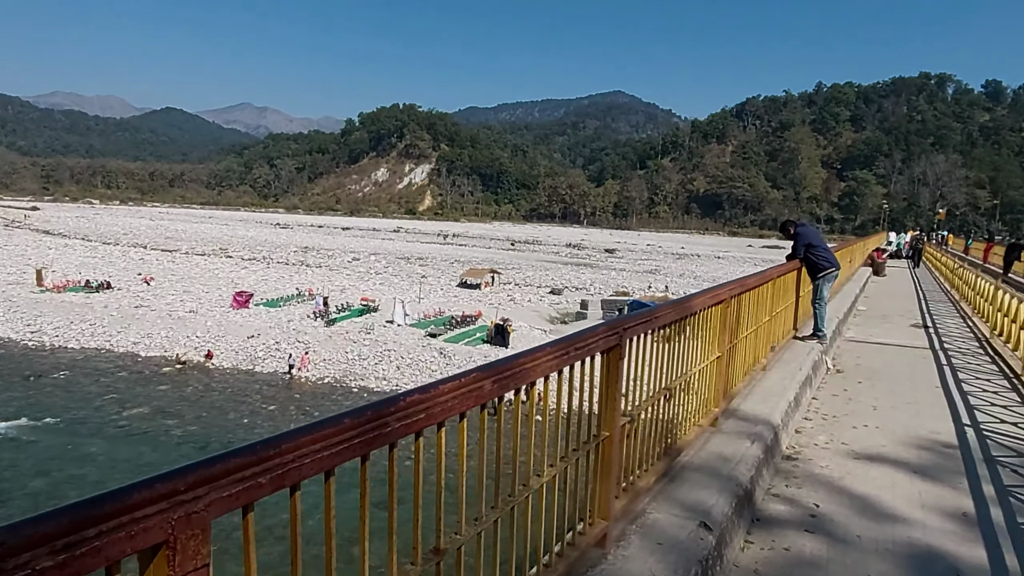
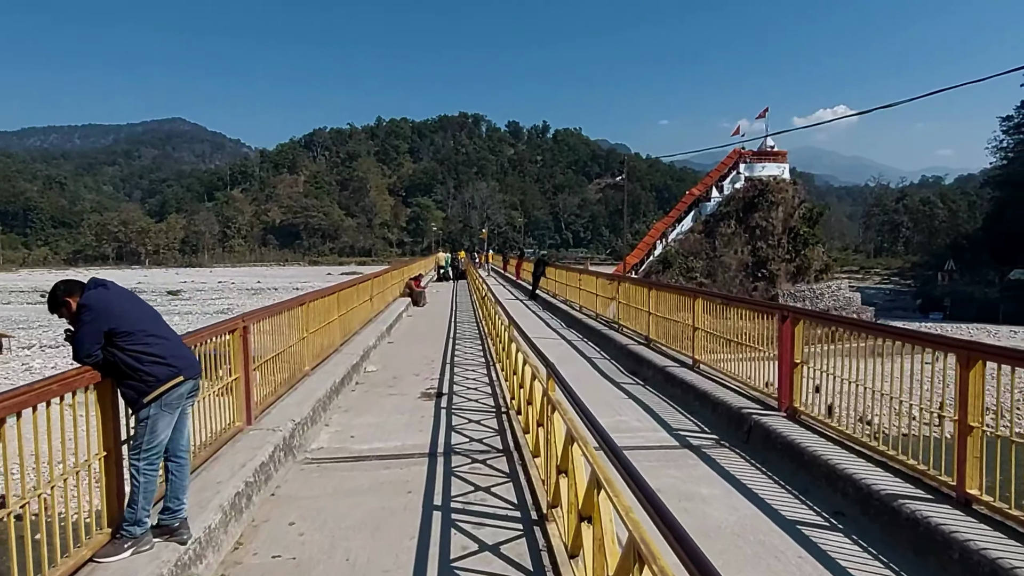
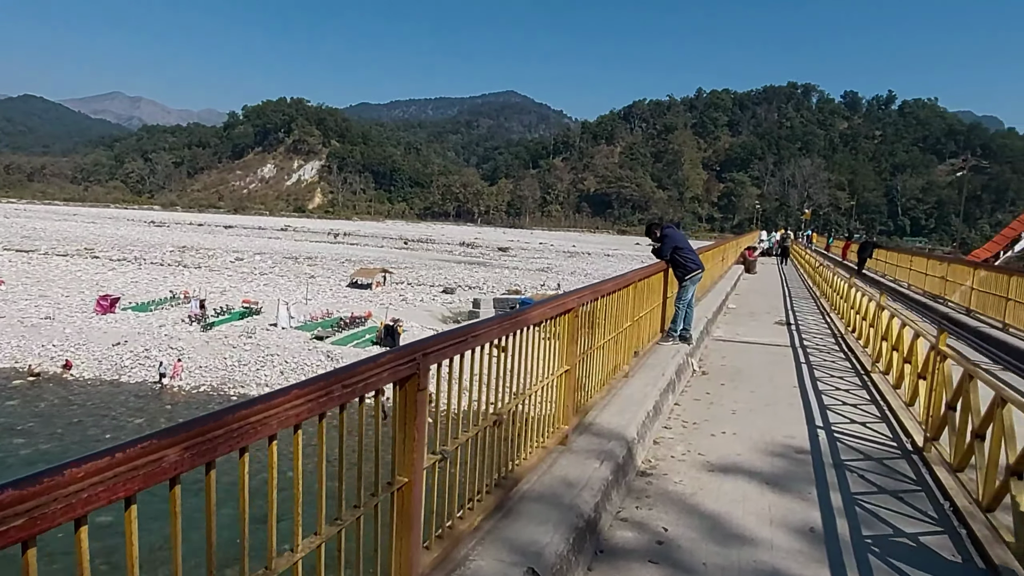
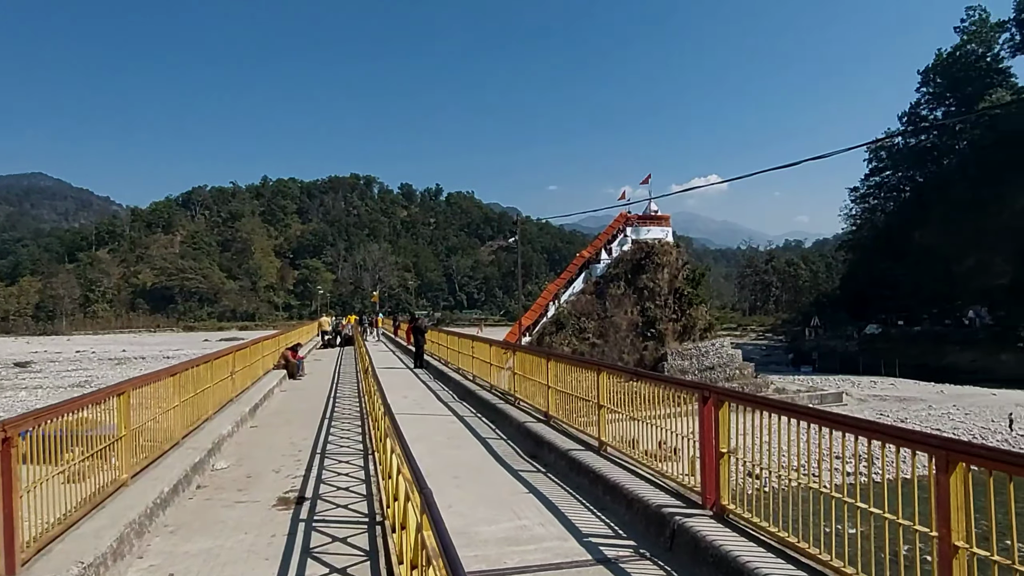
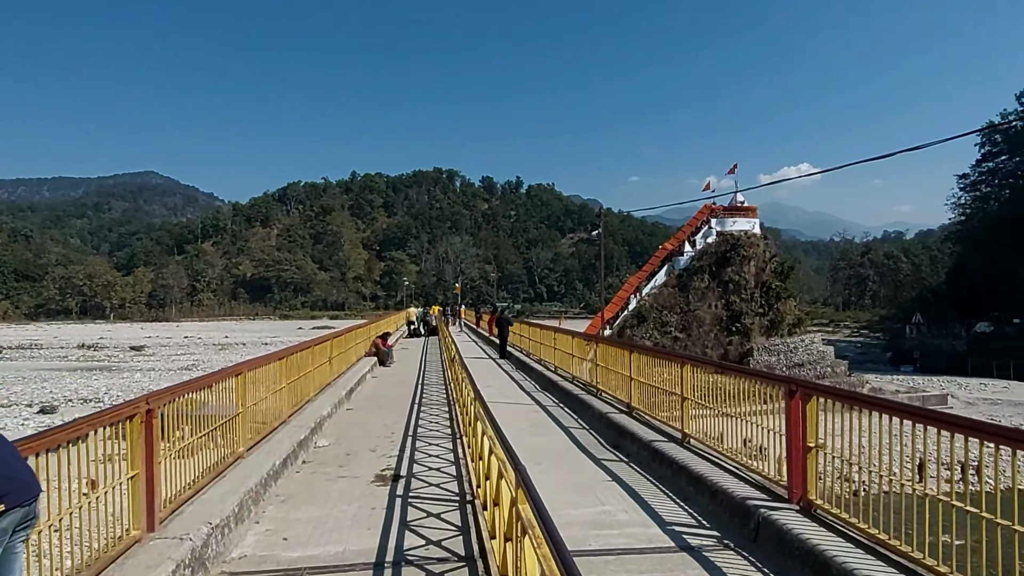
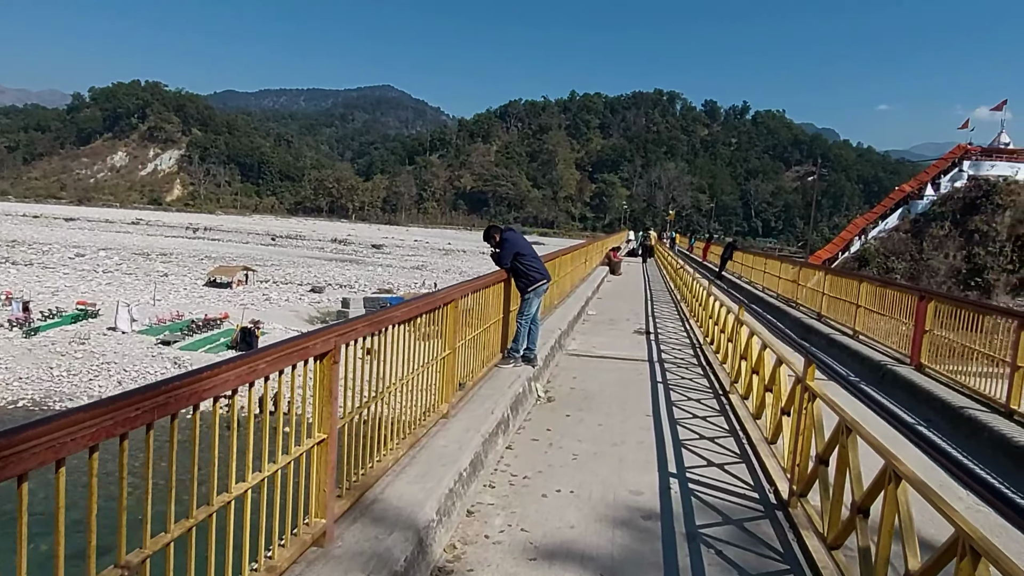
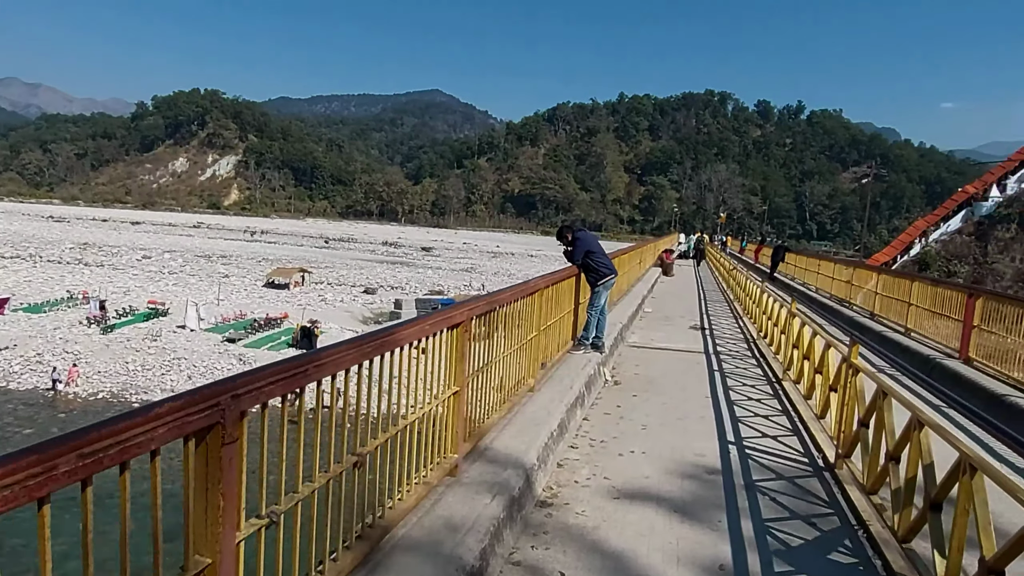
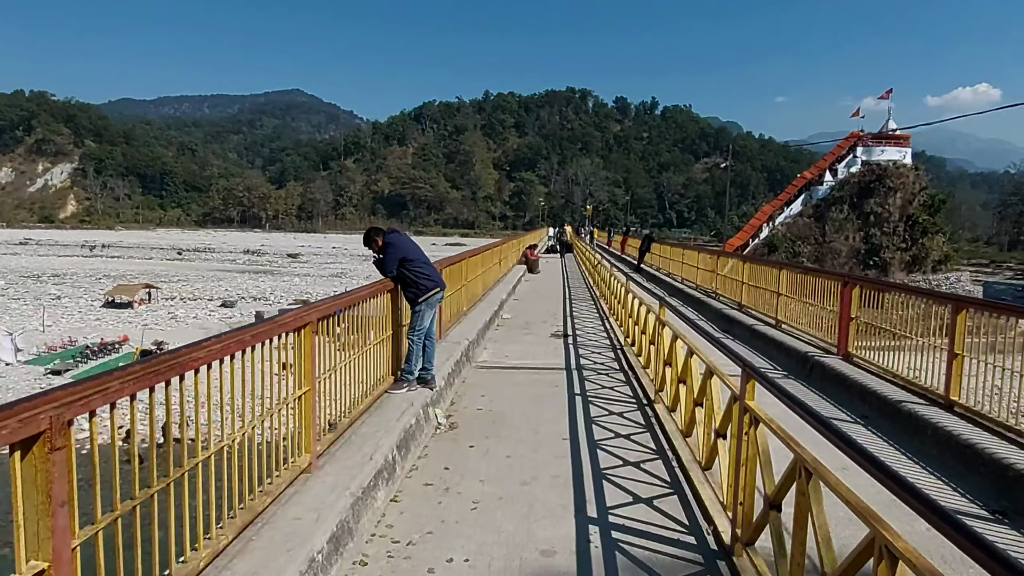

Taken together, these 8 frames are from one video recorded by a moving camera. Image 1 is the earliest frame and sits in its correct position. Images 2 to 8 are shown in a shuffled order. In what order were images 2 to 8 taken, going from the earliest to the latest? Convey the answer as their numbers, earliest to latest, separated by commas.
3, 7, 6, 8, 2, 5, 4
